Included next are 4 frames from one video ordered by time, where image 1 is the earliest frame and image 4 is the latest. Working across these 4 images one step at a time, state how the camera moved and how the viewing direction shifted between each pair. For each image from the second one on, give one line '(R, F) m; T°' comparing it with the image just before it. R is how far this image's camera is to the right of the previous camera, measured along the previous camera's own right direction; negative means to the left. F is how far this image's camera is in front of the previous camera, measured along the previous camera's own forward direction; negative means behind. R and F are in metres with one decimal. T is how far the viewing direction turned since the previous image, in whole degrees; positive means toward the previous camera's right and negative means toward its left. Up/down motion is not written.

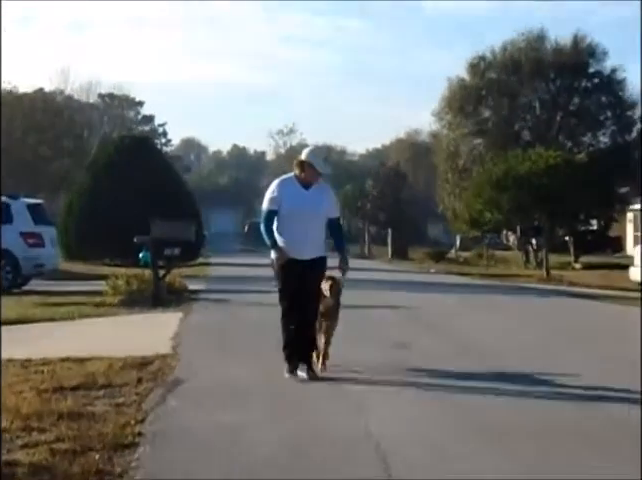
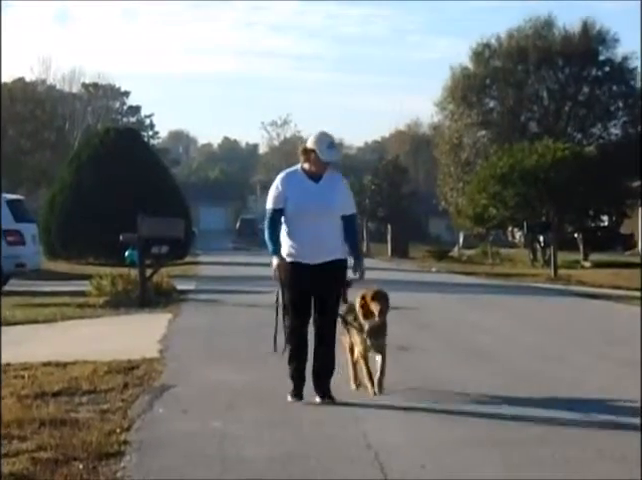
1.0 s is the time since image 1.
(0.0, +0.4) m; 0°
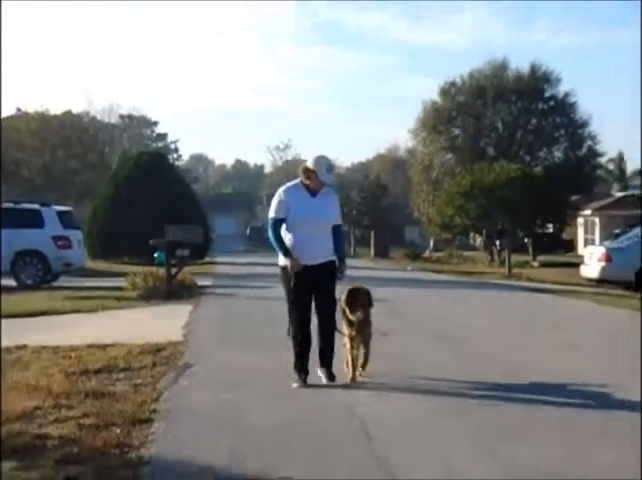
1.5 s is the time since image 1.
(0.0, -1.5) m; 0°
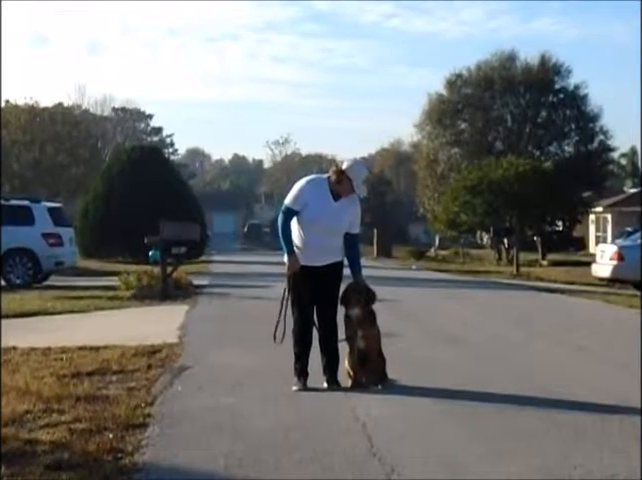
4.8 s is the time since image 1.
(0.0, +0.3) m; 0°
